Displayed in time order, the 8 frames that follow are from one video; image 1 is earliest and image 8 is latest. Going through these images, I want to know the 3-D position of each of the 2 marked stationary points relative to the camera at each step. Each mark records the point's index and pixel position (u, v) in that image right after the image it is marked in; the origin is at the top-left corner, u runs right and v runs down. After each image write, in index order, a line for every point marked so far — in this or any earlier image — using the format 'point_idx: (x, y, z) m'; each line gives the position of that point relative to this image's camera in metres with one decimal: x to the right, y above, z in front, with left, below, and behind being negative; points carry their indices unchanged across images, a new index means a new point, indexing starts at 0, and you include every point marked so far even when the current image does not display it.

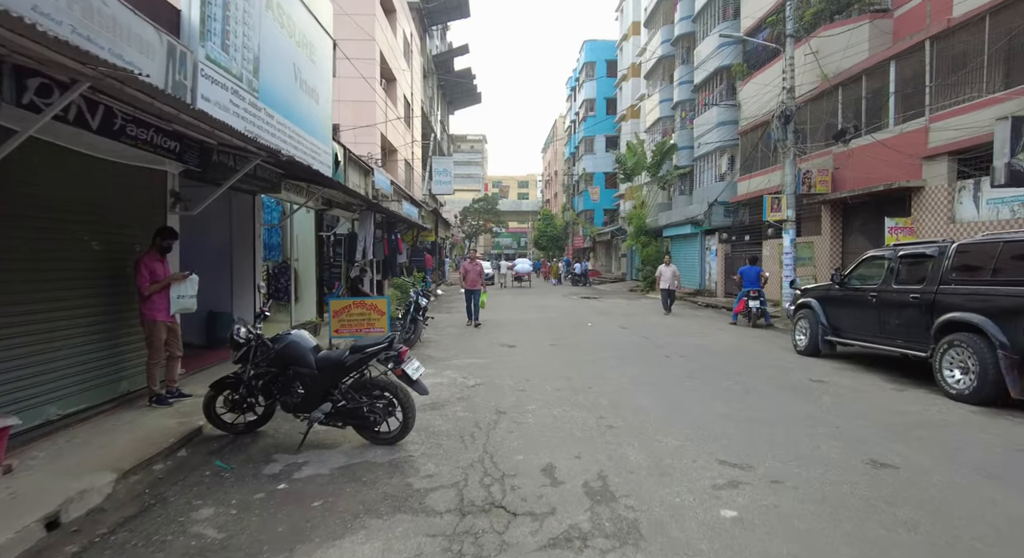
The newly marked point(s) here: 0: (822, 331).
0: (+4.8, -0.8, +9.3) m
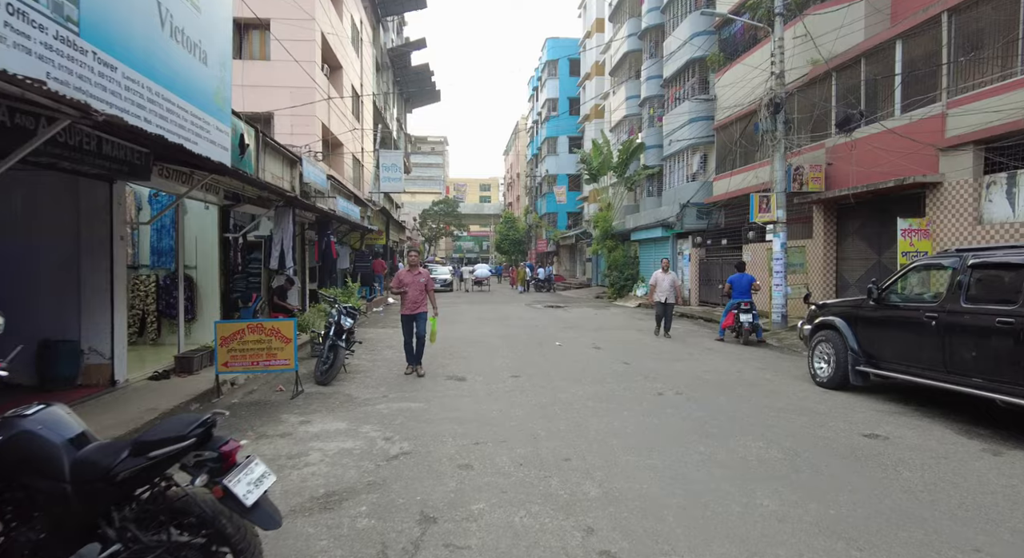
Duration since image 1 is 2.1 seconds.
0: (+4.2, -1.0, +7.3) m
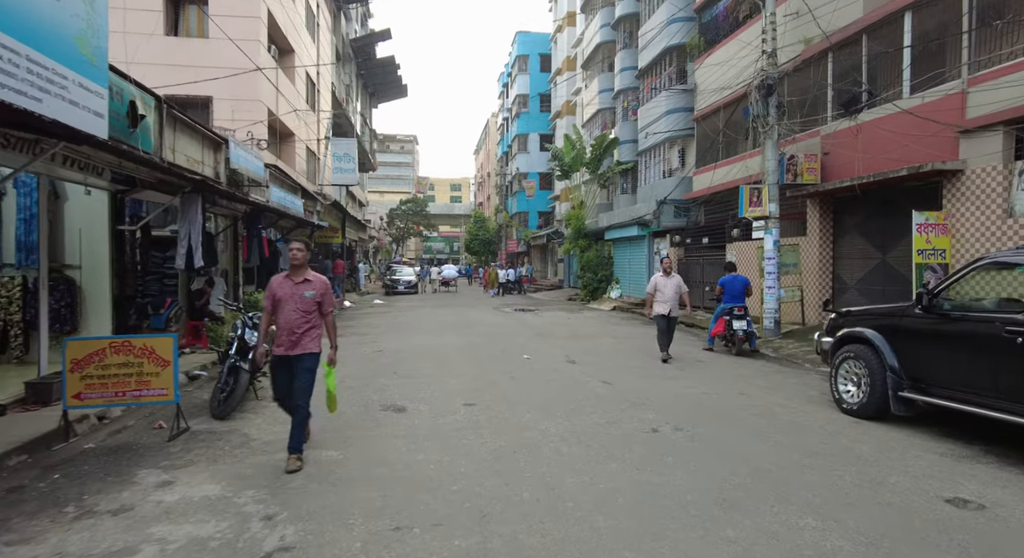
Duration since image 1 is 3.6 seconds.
0: (+3.7, -1.0, +5.8) m
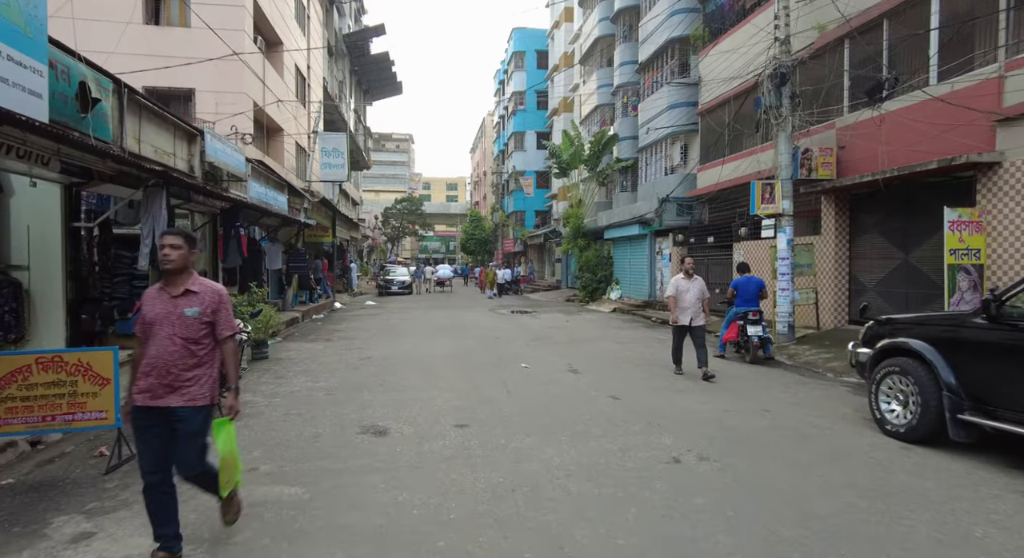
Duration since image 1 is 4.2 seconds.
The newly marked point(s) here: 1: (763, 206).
0: (+3.7, -1.1, +5.0) m
1: (+5.0, +1.5, +12.0) m
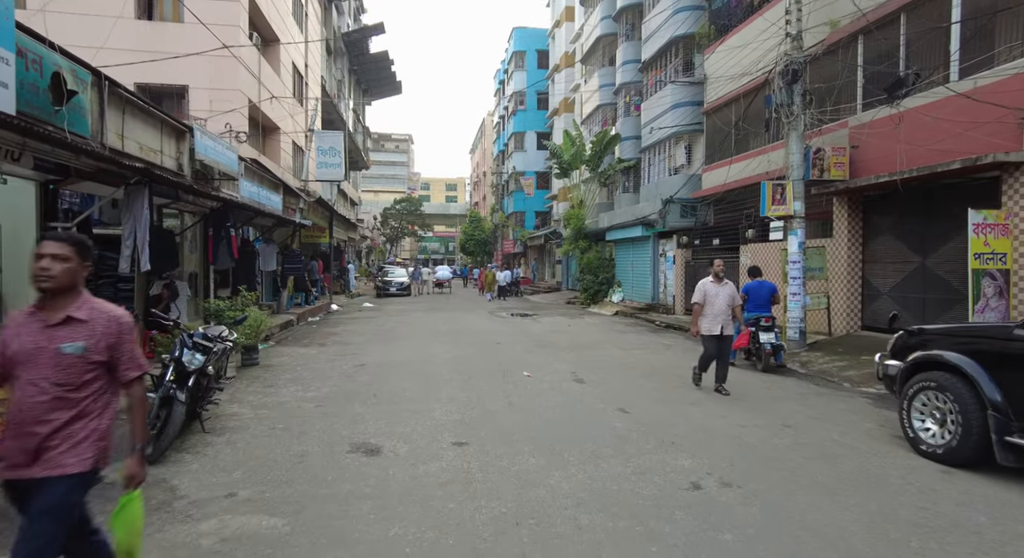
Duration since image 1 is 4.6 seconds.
0: (+3.7, -1.1, +4.6) m
1: (+5.1, +1.4, +11.5) m
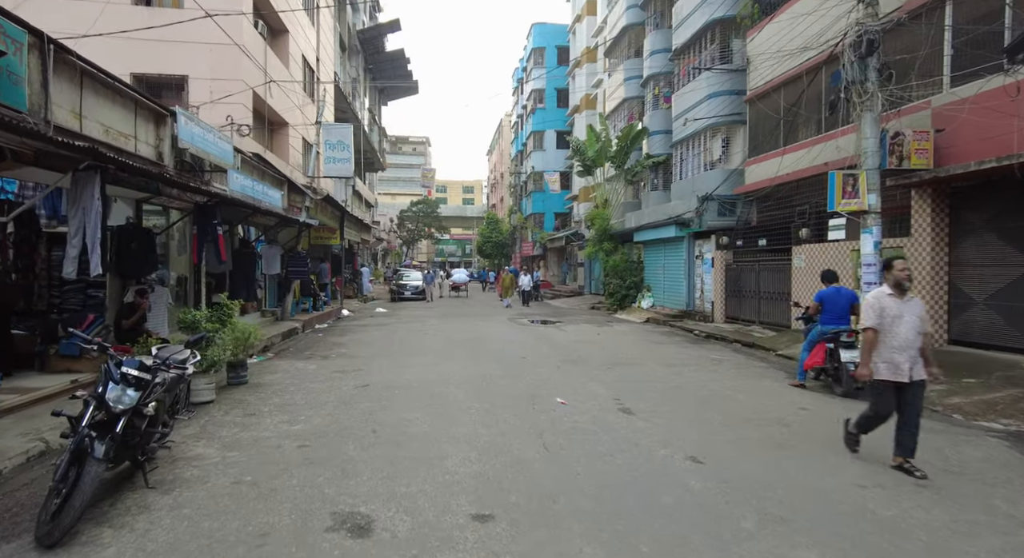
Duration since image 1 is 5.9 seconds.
0: (+4.0, -1.2, +2.9) m
1: (+5.5, +1.3, +9.9) m
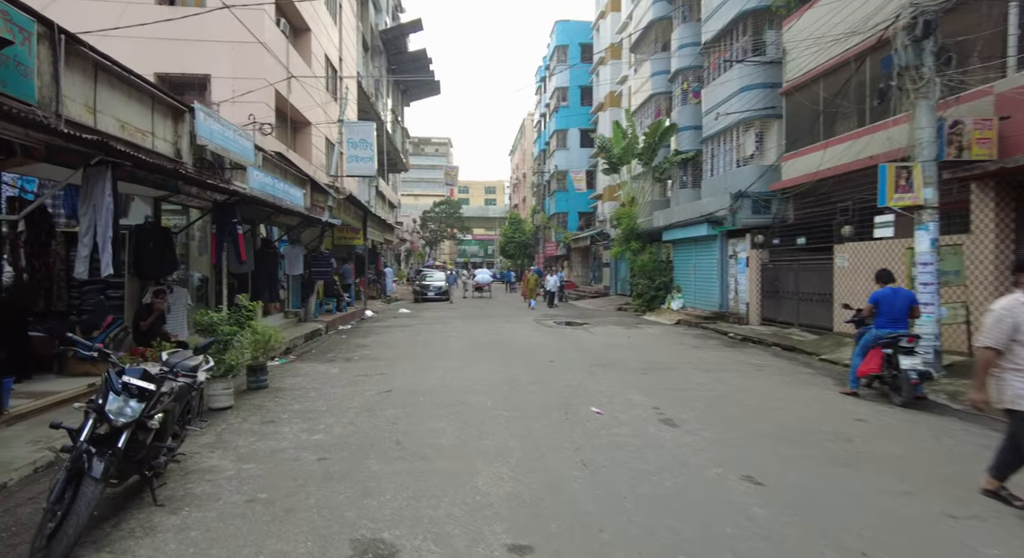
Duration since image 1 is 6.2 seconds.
0: (+4.2, -1.2, +2.3) m
1: (+6.0, +1.3, +9.2) m
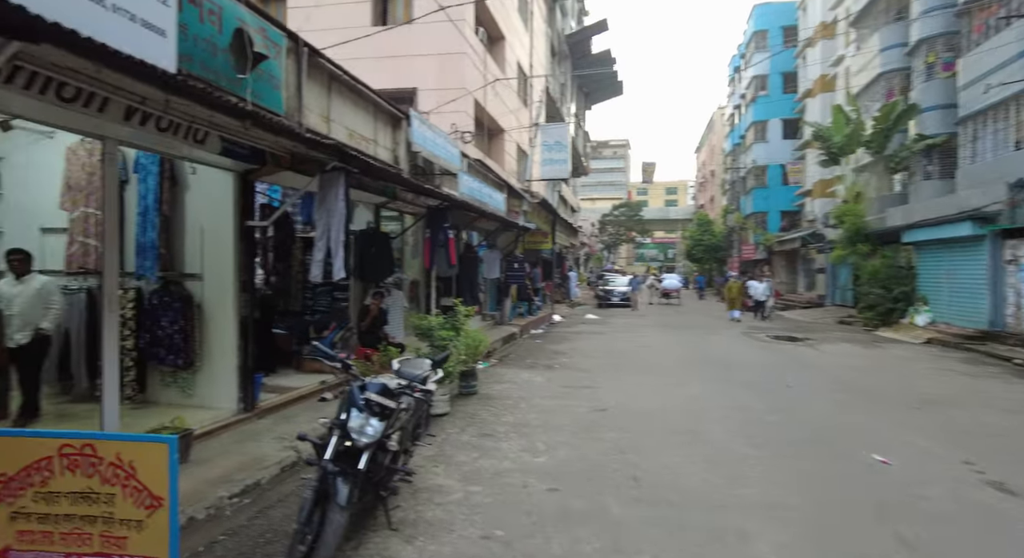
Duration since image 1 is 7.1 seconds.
0: (+5.1, -1.3, +0.1) m
1: (+8.8, +1.1, +6.2) m
